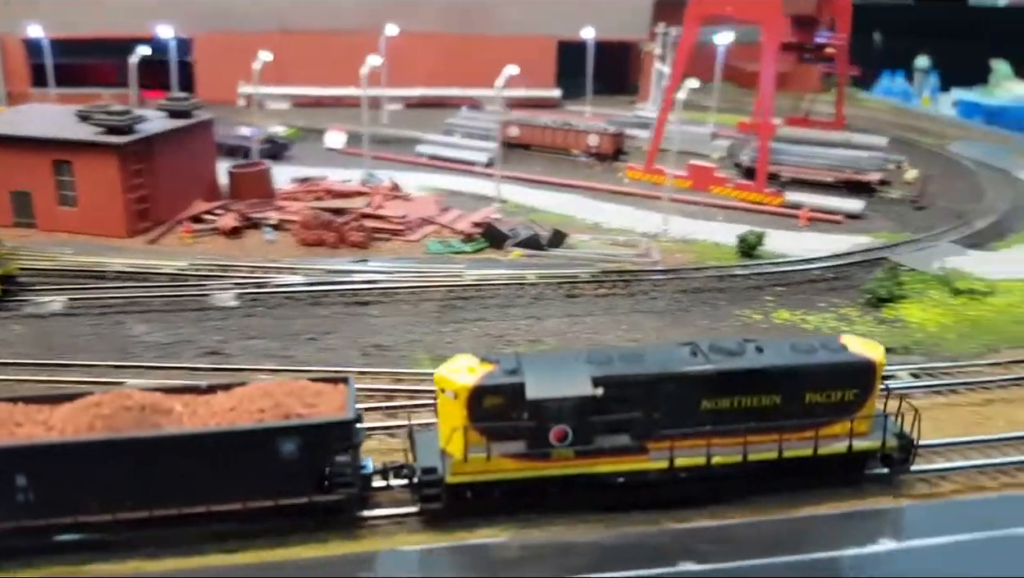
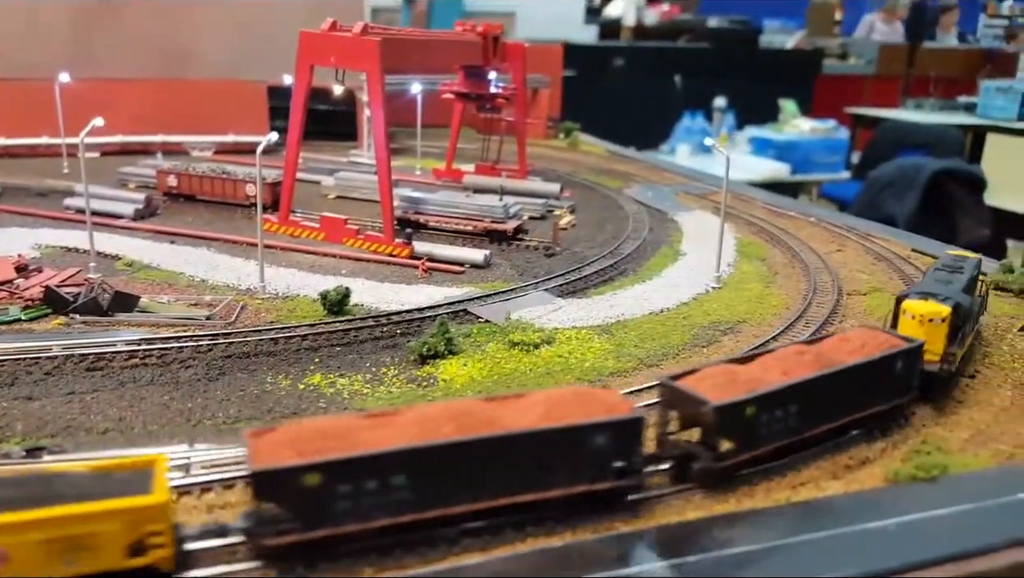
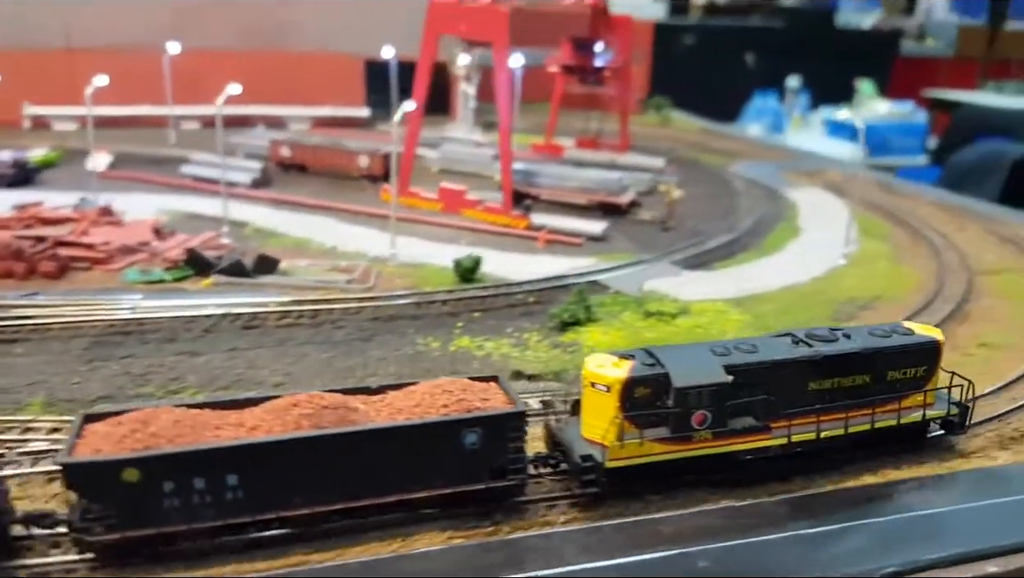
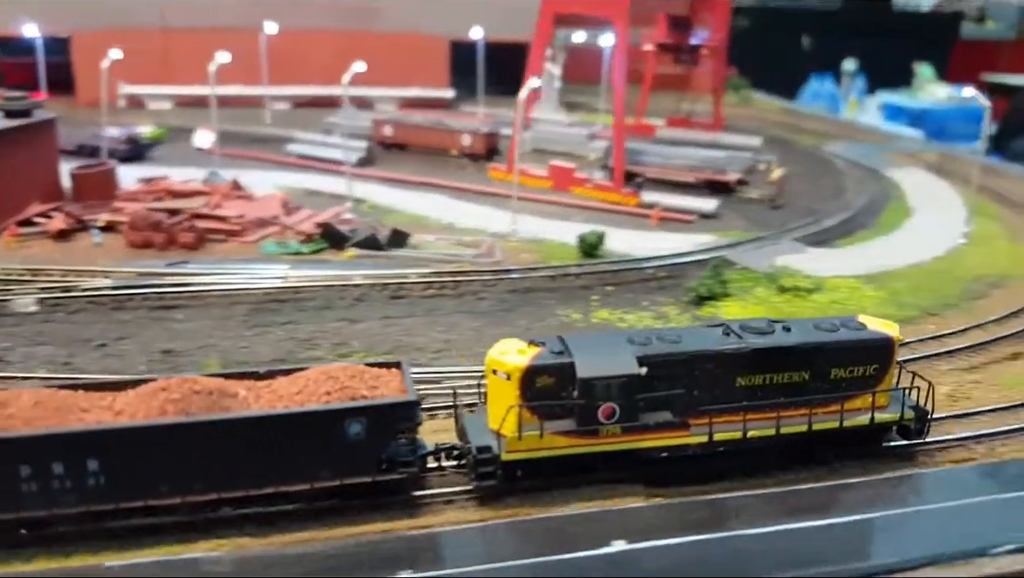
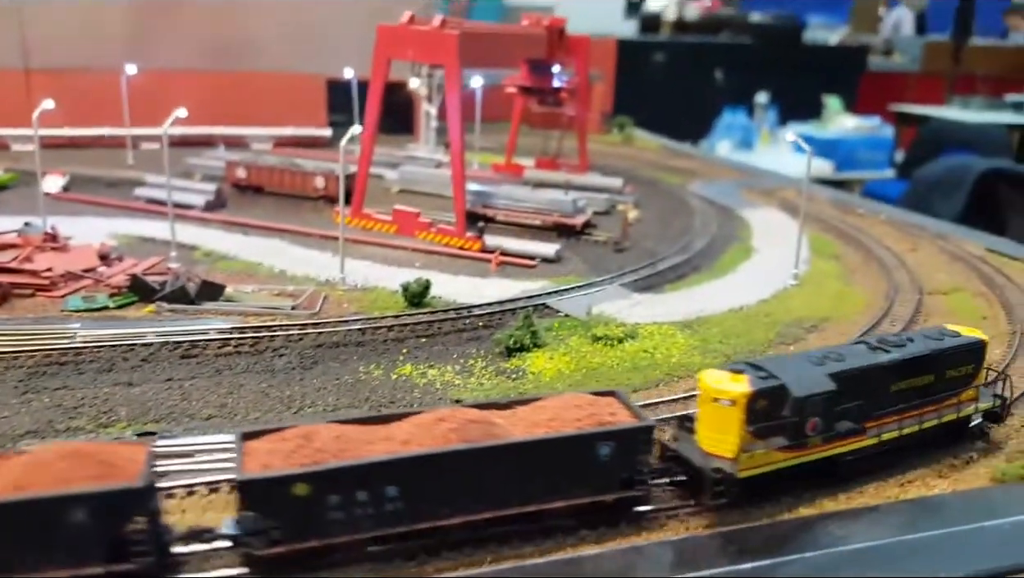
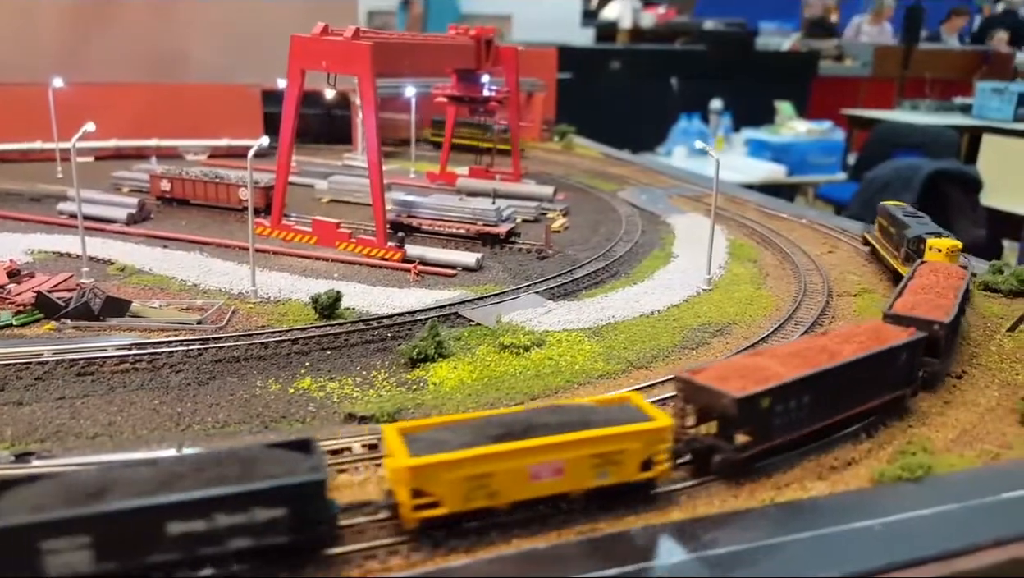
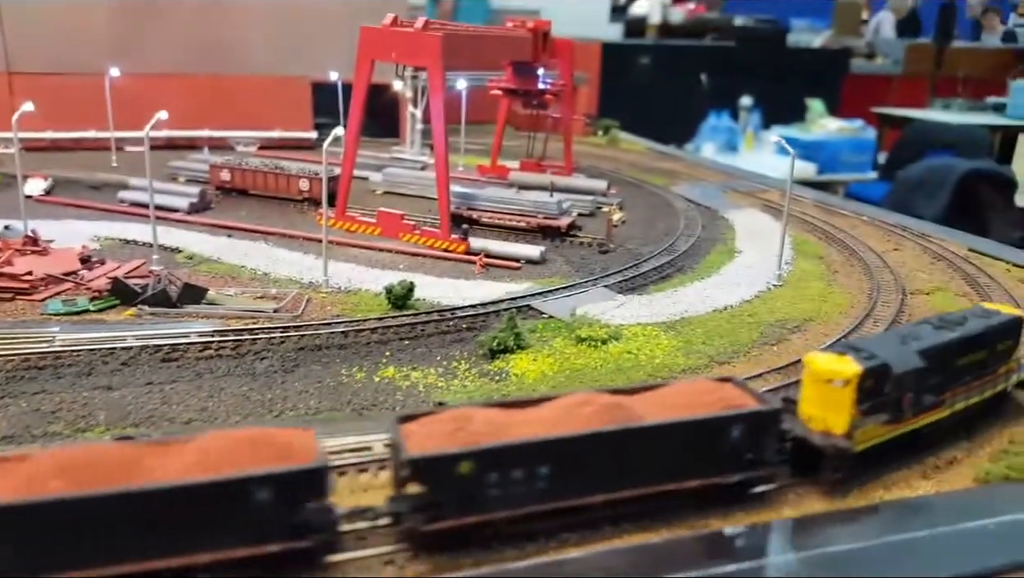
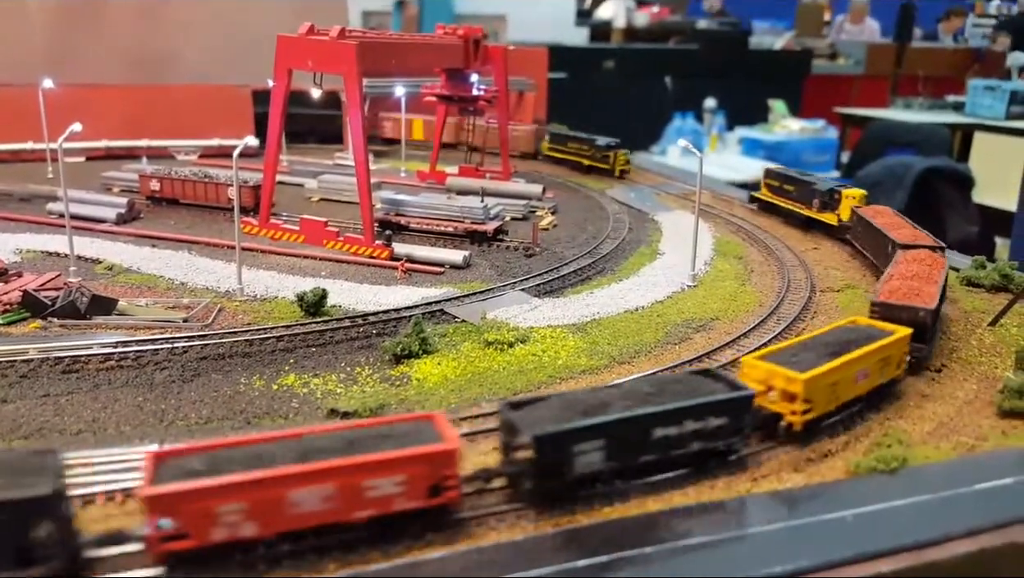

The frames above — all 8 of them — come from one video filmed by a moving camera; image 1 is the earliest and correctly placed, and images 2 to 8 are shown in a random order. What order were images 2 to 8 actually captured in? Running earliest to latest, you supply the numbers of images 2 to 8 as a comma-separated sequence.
4, 3, 5, 7, 2, 6, 8
